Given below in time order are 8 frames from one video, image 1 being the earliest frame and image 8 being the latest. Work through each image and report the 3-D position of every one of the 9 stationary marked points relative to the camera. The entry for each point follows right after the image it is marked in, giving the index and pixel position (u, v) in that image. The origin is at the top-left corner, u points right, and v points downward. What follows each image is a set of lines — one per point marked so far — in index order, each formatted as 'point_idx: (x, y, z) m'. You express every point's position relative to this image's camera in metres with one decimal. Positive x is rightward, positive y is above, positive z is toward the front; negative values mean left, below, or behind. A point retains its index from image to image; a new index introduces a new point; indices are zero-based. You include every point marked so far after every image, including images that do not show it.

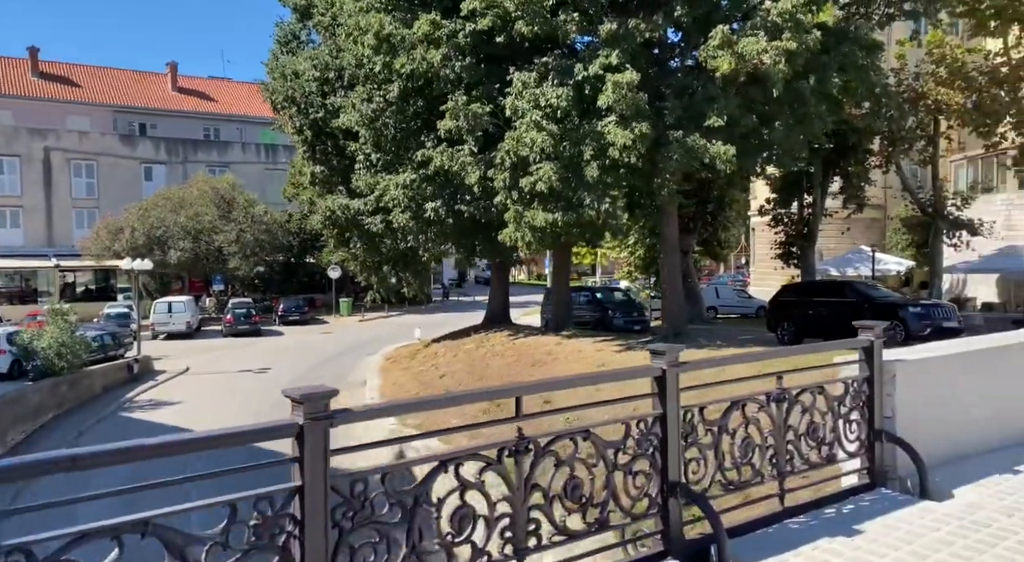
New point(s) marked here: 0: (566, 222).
0: (+1.1, +1.2, +15.6) m
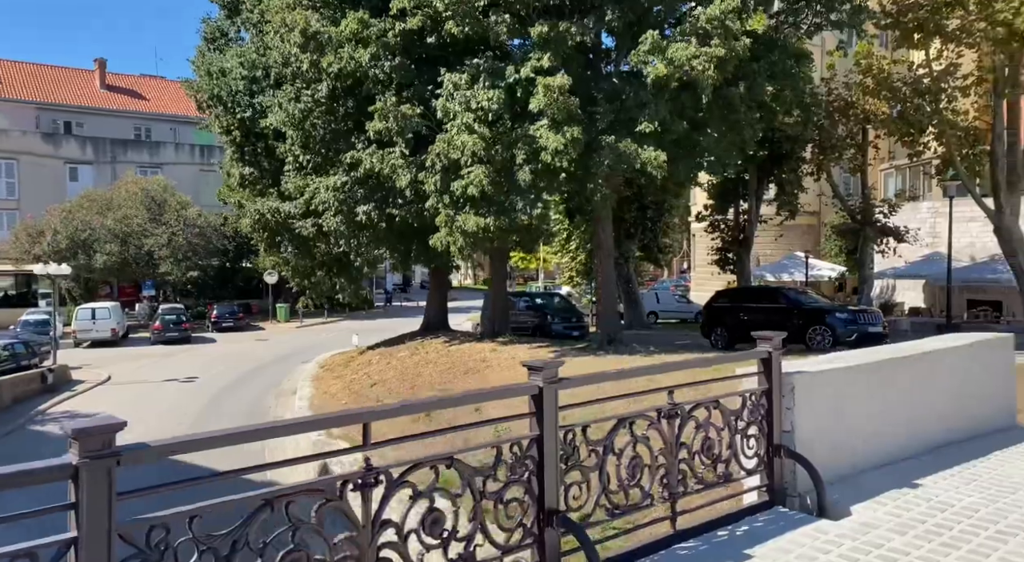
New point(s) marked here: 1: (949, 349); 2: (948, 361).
0: (-0.3, +1.1, +15.3) m
1: (+3.1, -0.5, +5.7) m
2: (+3.1, -0.6, +5.7) m
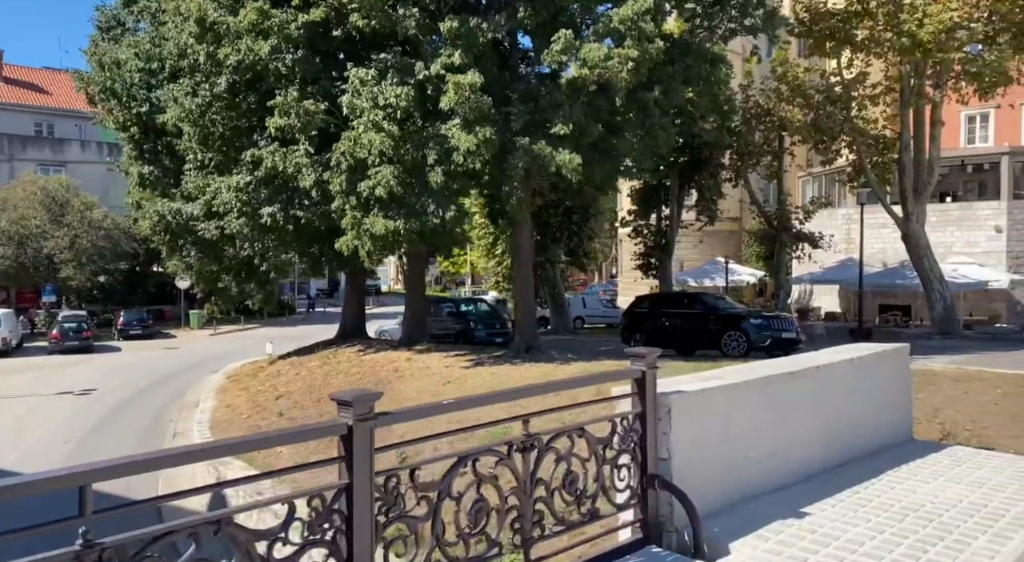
0: (-1.9, +0.9, +14.7) m
1: (+2.2, -0.6, +5.4) m
2: (+2.2, -0.7, +5.4) m
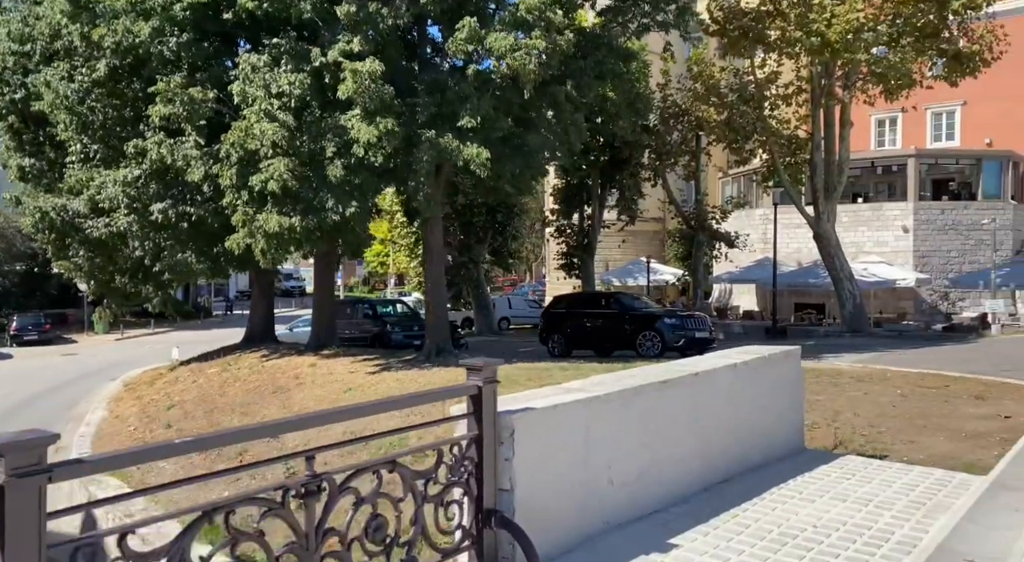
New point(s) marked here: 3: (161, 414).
0: (-3.6, +0.9, +13.8) m
1: (+1.3, -0.6, +4.9) m
2: (+1.3, -0.6, +4.9) m
3: (-7.1, -2.6, +15.8) m
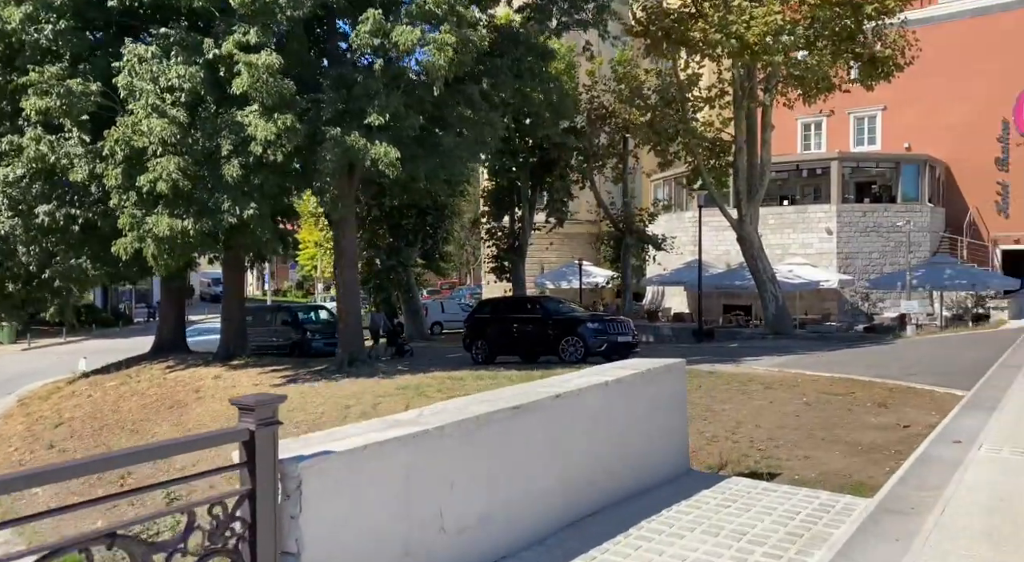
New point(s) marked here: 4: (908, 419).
0: (-5.1, +0.8, +12.9) m
1: (+0.5, -0.6, +4.5) m
2: (+0.5, -0.7, +4.4) m
3: (-8.7, -2.8, +14.6) m
4: (+3.9, -1.4, +7.8) m
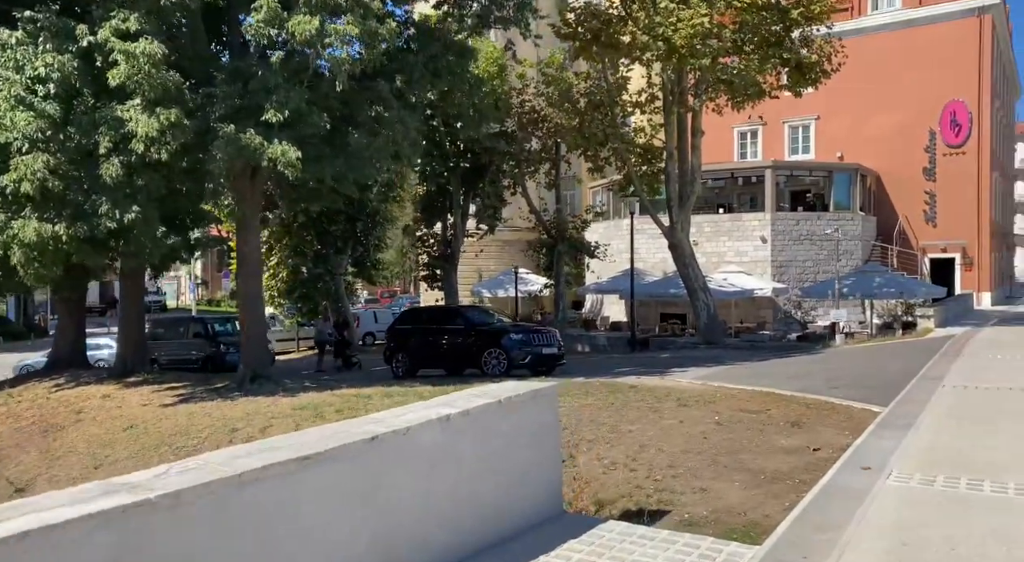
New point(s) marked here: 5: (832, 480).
0: (-6.6, +0.7, +11.8) m
1: (-0.4, -0.7, +3.7) m
2: (-0.4, -0.8, +3.6) m
3: (-10.2, -3.0, +13.2) m
4: (+2.8, -1.5, +7.2) m
5: (+2.2, -1.4, +5.5) m
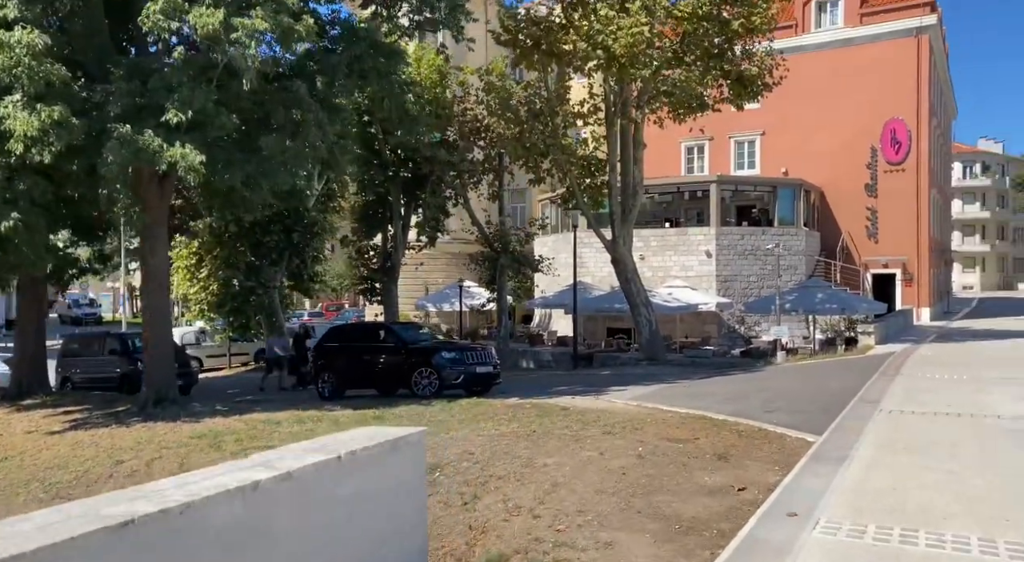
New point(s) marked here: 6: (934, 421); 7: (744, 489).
0: (-7.7, +0.5, +10.6) m
1: (-1.0, -0.8, +2.8) m
2: (-1.0, -0.9, +2.8) m
3: (-11.4, -3.2, +11.8) m
4: (+1.9, -1.6, +6.5) m
5: (+1.5, -1.5, +4.8) m
6: (+5.0, -1.7, +9.4) m
7: (+1.8, -1.6, +6.2) m
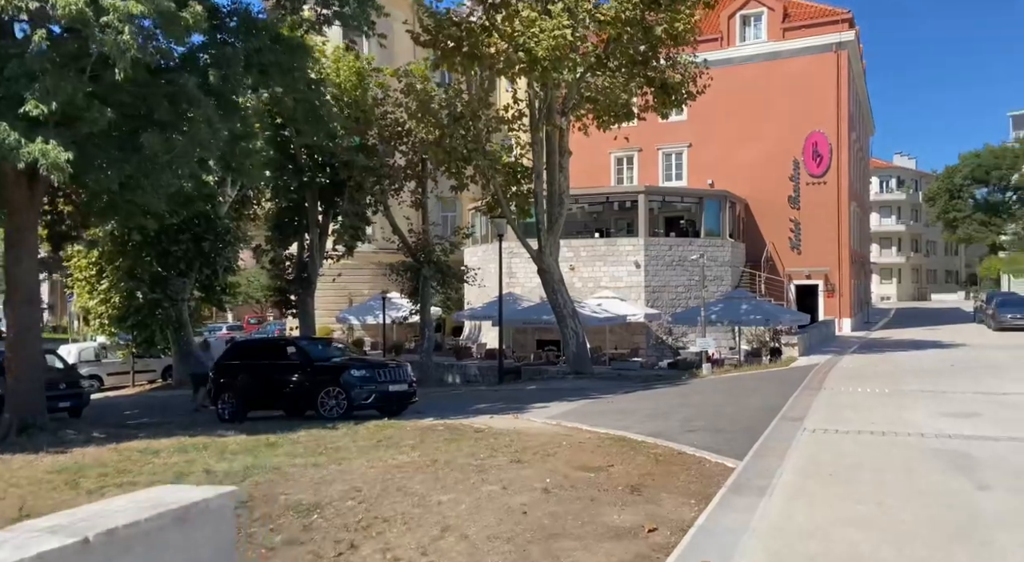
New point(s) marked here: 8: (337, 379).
0: (-8.8, +0.3, +9.1) m
1: (-1.6, -0.8, +1.9) m
2: (-1.6, -0.9, +1.9) m
3: (-12.6, -3.3, +9.9) m
4: (+1.1, -1.7, +5.8) m
5: (+0.8, -1.6, +4.1) m
6: (+3.9, -1.8, +8.9) m
7: (+1.0, -1.7, +5.5) m
8: (-3.4, -1.9, +15.3) m
